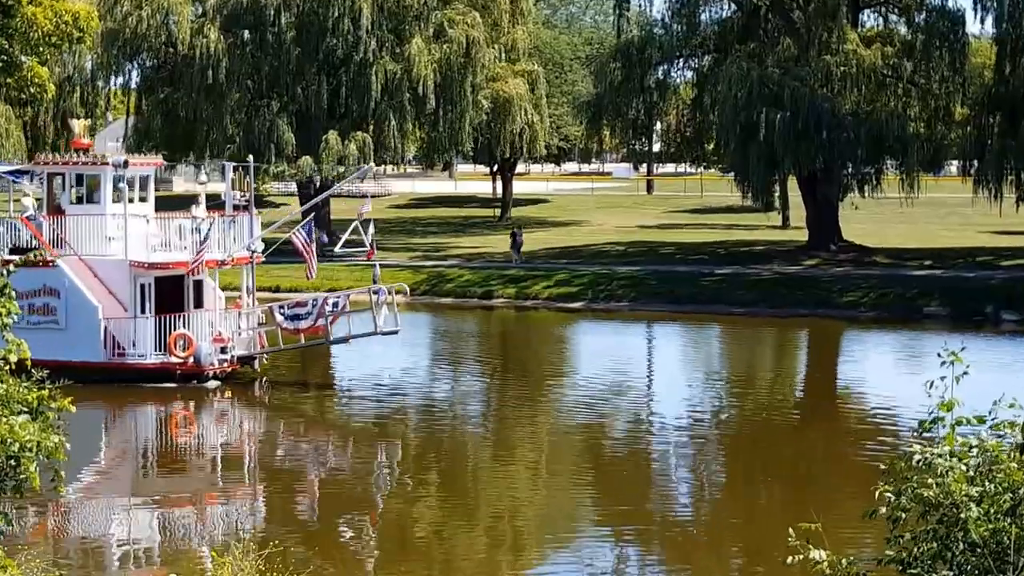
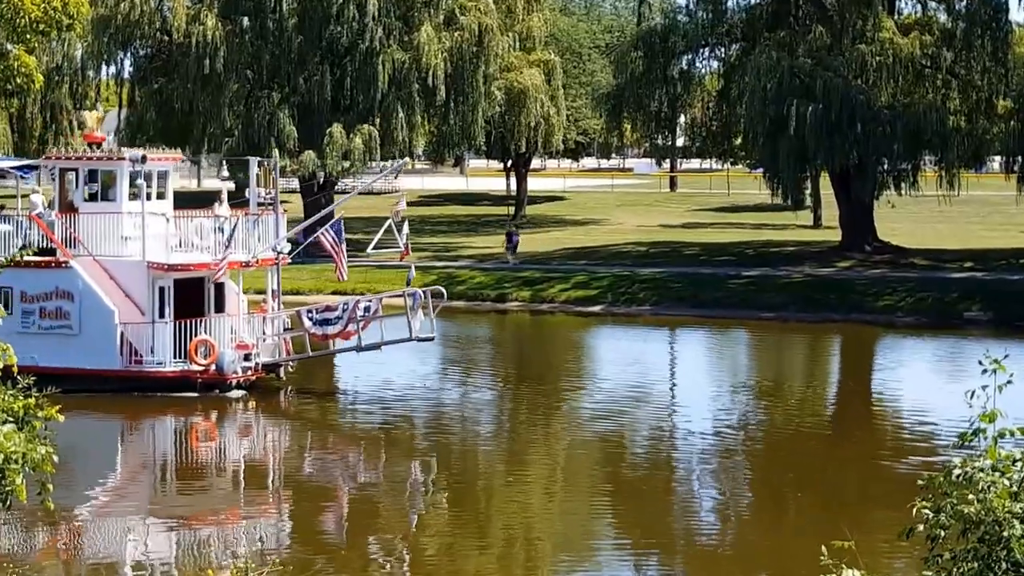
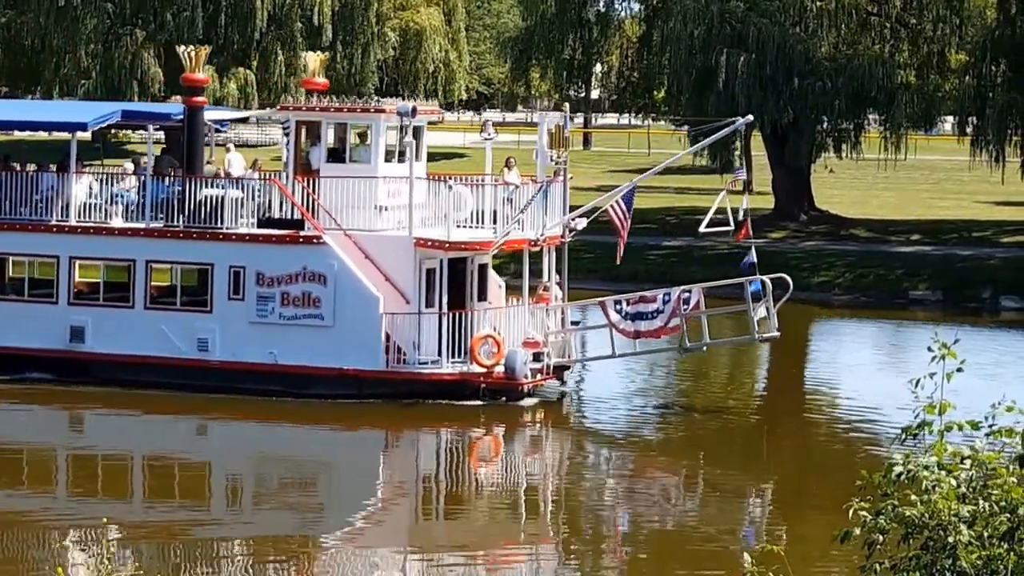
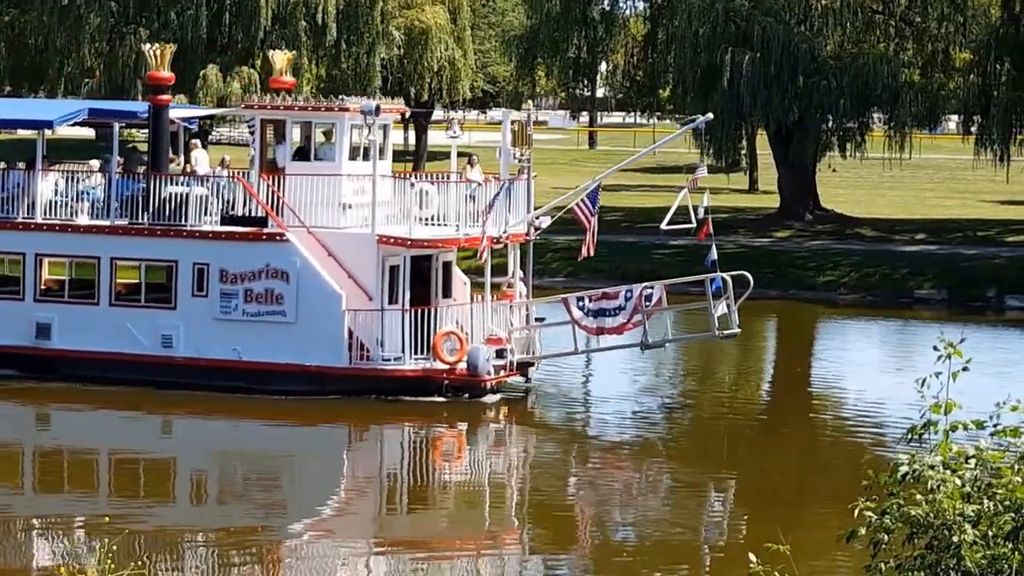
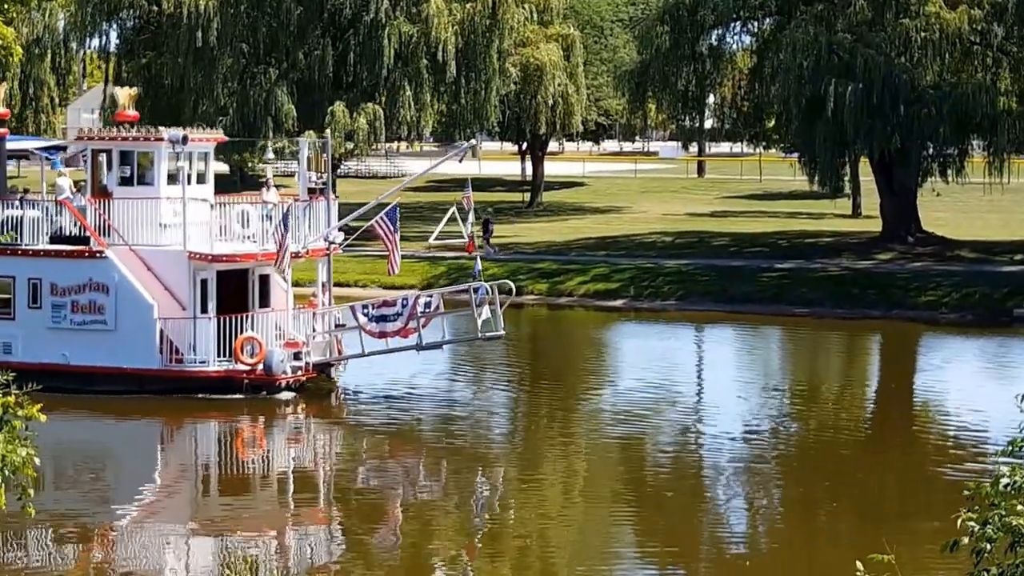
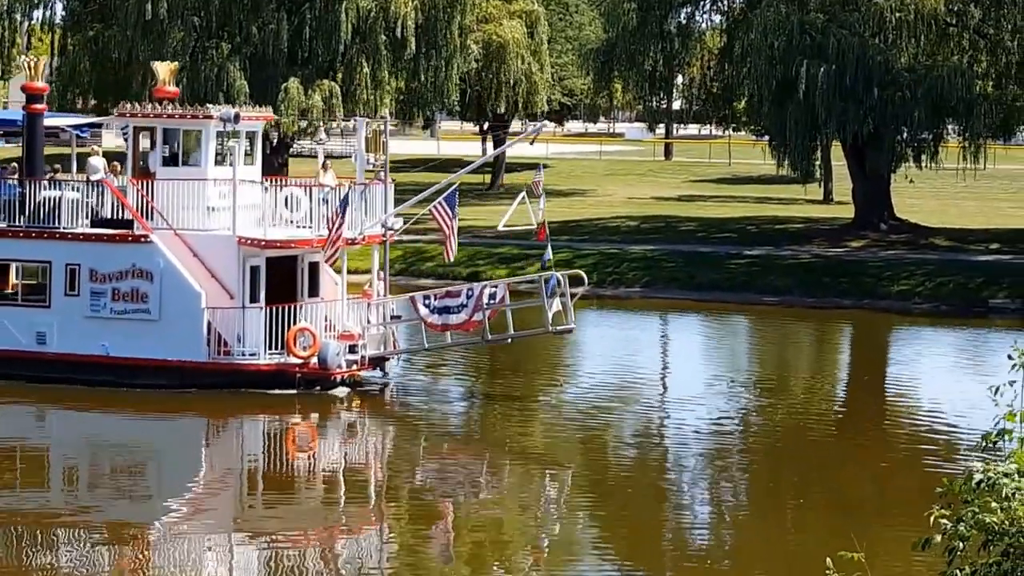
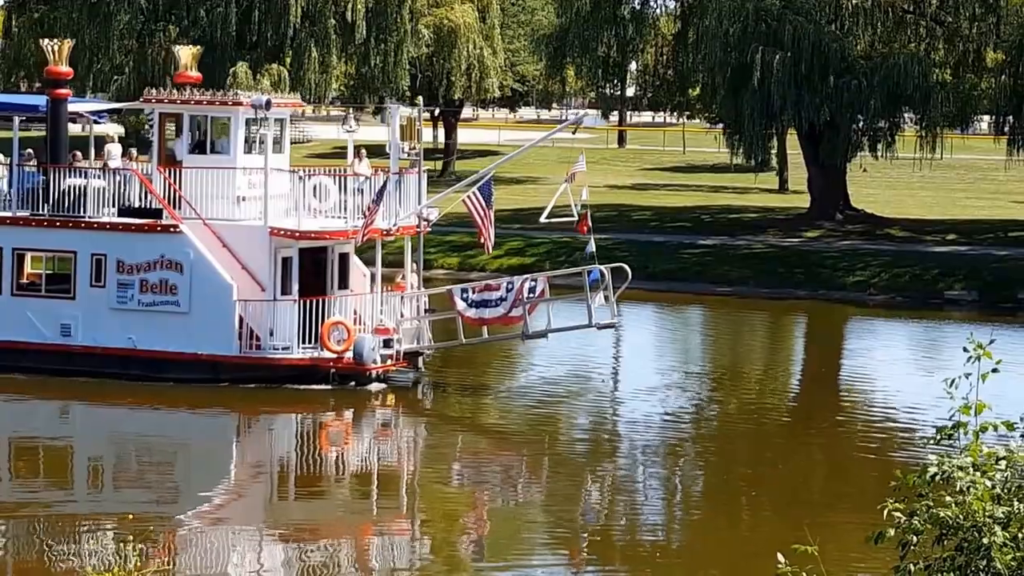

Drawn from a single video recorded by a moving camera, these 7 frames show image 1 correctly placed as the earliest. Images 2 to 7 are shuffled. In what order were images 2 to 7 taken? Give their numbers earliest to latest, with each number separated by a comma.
2, 5, 6, 7, 4, 3
